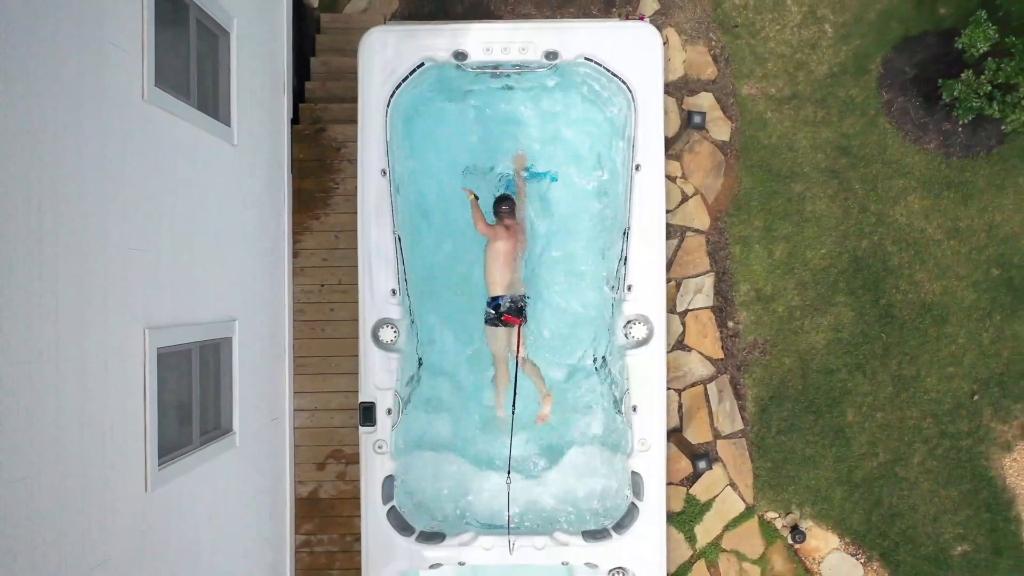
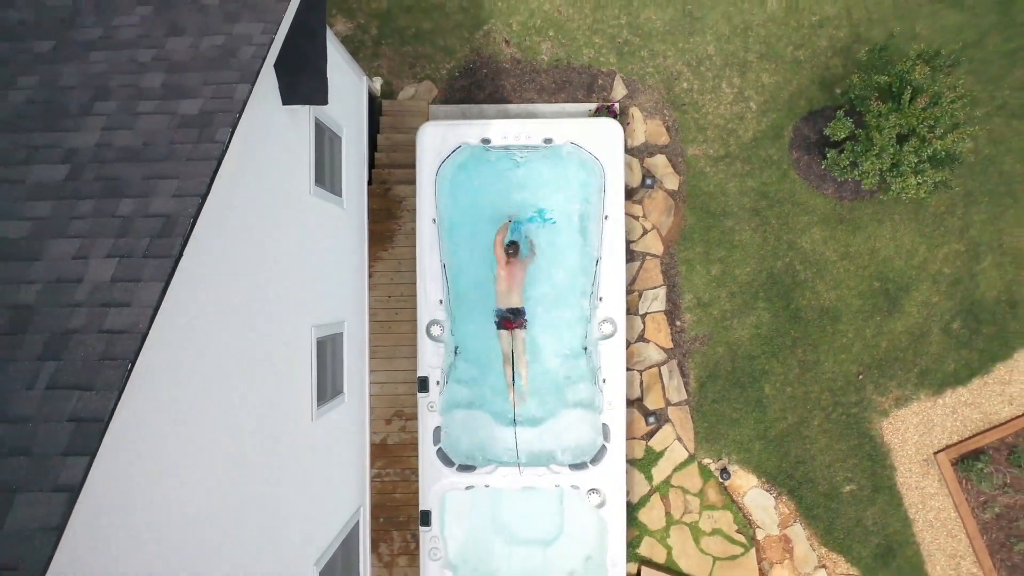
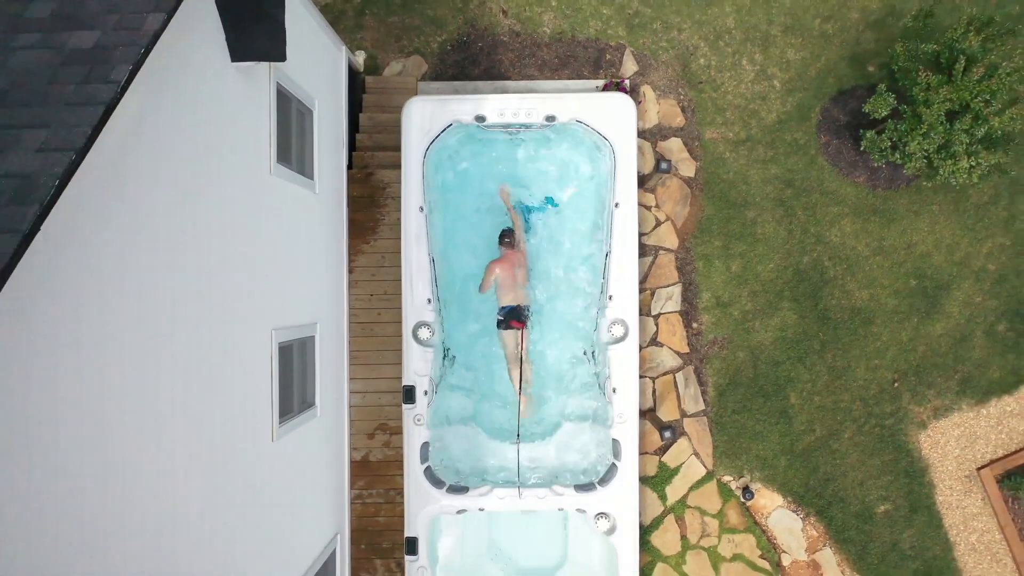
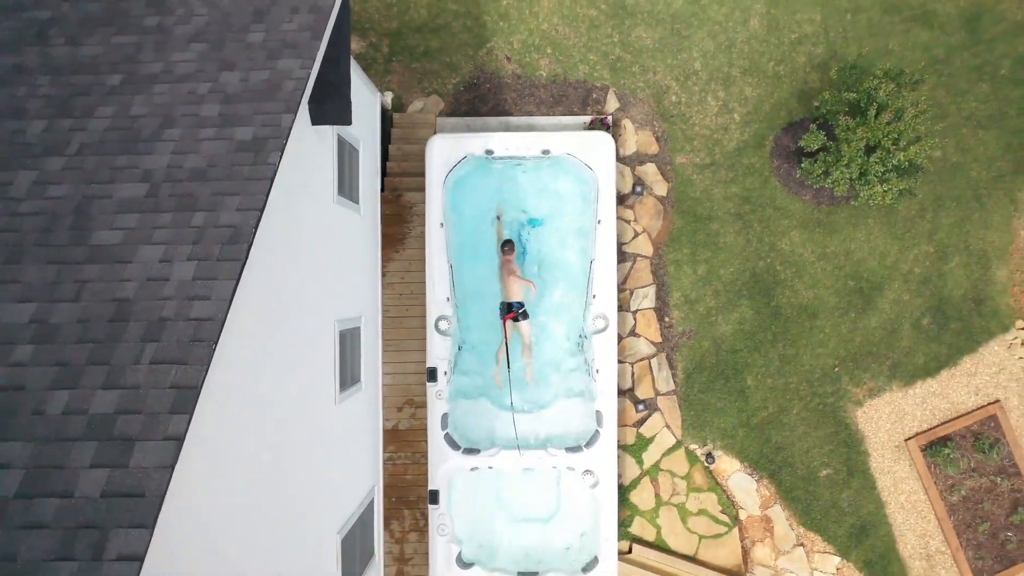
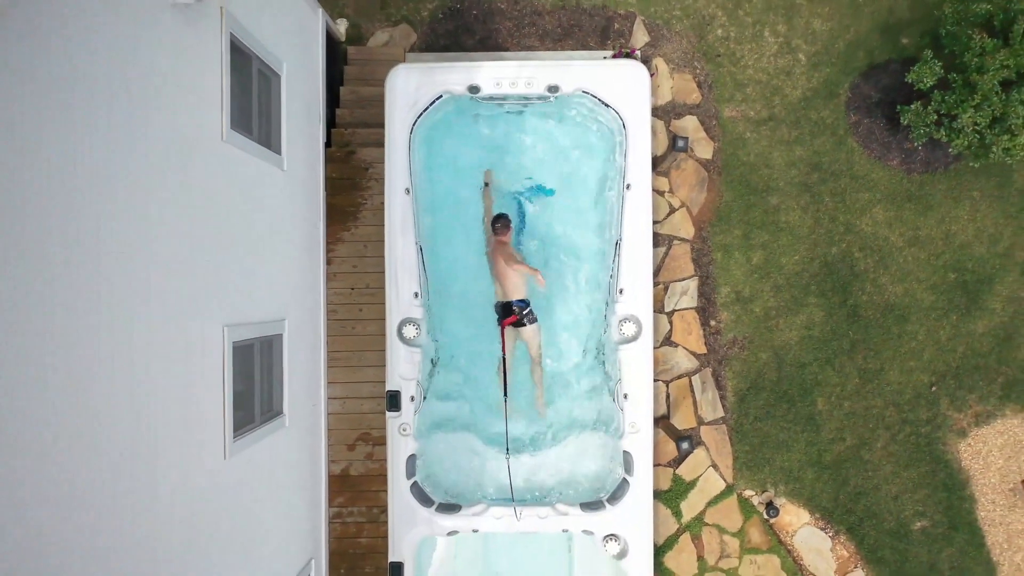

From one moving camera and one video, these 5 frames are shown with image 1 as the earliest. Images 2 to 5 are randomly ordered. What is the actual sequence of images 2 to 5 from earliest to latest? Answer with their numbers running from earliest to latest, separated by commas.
5, 3, 2, 4
